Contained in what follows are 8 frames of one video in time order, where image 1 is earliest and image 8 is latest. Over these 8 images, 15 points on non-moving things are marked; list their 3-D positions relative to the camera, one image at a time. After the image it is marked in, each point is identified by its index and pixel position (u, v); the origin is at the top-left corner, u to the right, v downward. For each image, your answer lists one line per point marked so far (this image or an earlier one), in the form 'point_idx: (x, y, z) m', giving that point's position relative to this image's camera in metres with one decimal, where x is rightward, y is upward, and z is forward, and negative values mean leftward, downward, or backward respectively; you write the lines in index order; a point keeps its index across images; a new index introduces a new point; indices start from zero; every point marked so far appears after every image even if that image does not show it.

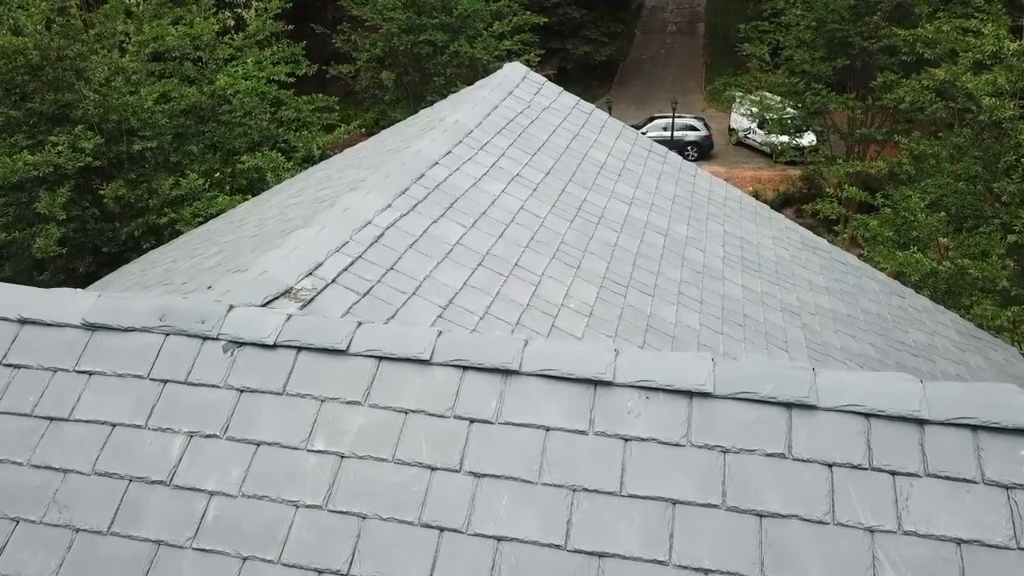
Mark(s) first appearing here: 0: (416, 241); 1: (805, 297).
0: (-0.5, +0.2, +4.2) m
1: (+2.3, -0.1, +6.5) m
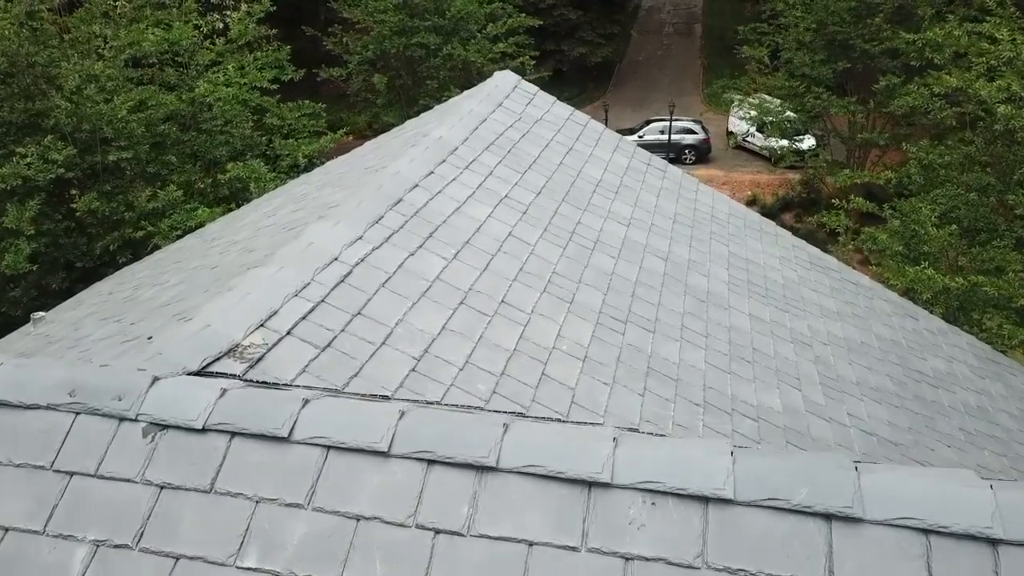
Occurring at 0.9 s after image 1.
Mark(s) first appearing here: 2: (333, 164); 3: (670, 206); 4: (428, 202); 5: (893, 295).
0: (-0.6, 0.0, +3.8) m
1: (+2.3, -0.3, +6.0) m
2: (-1.7, +1.2, +7.9) m
3: (+1.3, +0.7, +6.7) m
4: (-0.5, +0.5, +4.7) m
5: (+3.5, -0.1, +7.5) m
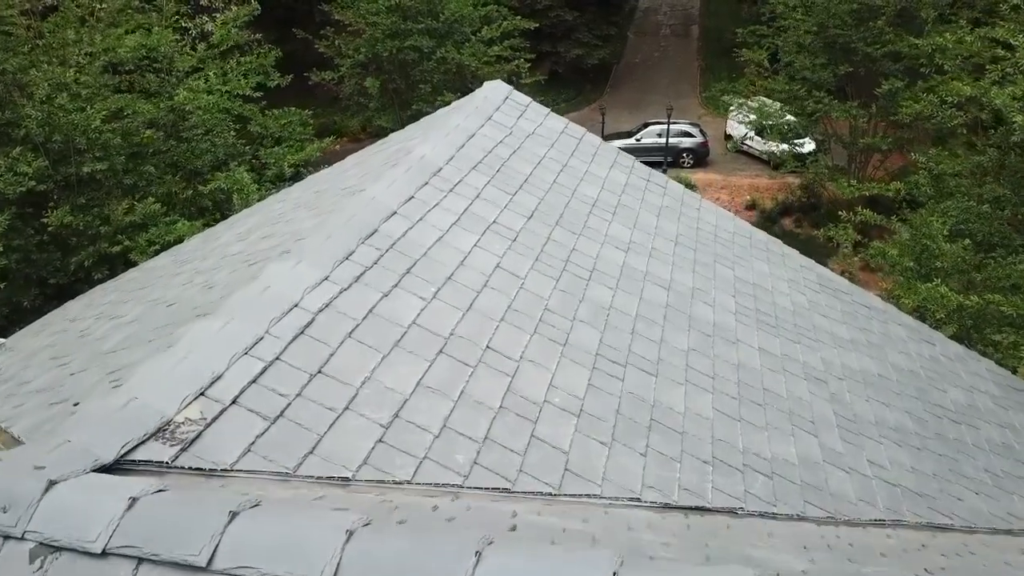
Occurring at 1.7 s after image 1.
0: (-0.6, -0.2, +3.3) m
1: (+2.2, -0.5, +5.6) m
2: (-1.8, +1.0, +7.5) m
3: (+1.2, +0.5, +6.3) m
4: (-0.5, +0.3, +4.2) m
5: (+3.4, -0.3, +7.0) m
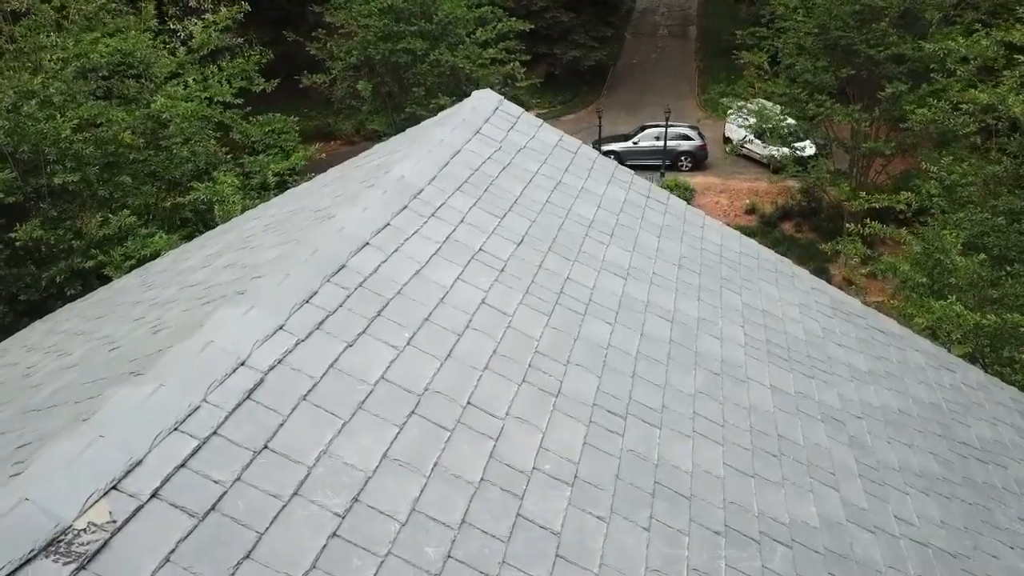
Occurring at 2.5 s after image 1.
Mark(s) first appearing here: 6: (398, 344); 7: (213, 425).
0: (-0.7, -0.3, +2.9) m
1: (+2.1, -0.7, +5.1) m
2: (-1.9, +0.8, +7.0) m
3: (+1.2, +0.3, +5.8) m
4: (-0.6, +0.1, +3.8) m
5: (+3.4, -0.5, +6.6) m
6: (-0.5, -0.2, +3.3) m
7: (-0.9, -0.4, +2.5) m
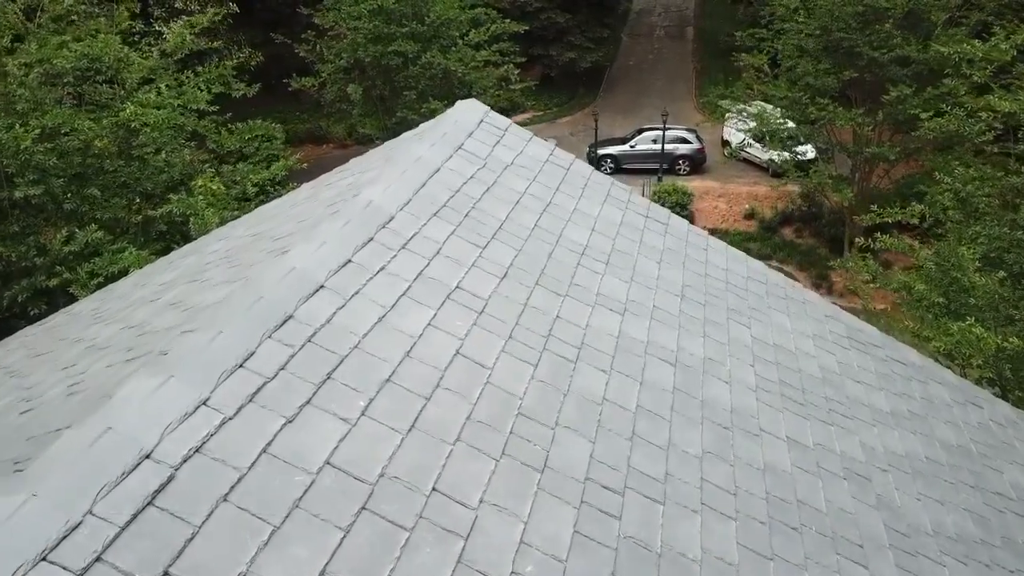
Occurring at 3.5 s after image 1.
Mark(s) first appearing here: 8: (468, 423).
0: (-0.8, -0.6, +2.3) m
1: (+2.0, -0.9, +4.6) m
2: (-2.0, +0.6, +6.4) m
3: (+1.1, +0.1, +5.3) m
4: (-0.7, -0.1, +3.2) m
5: (+3.3, -0.7, +6.0) m
6: (-0.5, -0.4, +2.8) m
7: (-1.0, -0.6, +2.0) m
8: (-0.2, -0.5, +3.0) m
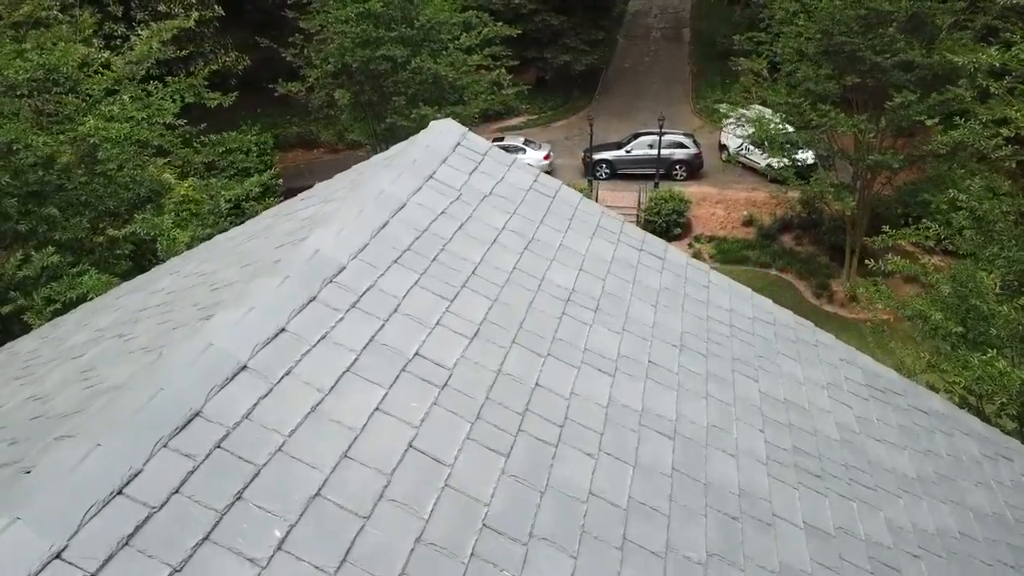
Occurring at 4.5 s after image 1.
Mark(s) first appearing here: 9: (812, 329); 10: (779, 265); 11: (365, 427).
0: (-0.9, -0.8, +1.7) m
1: (+1.9, -1.1, +4.0) m
2: (-2.1, +0.3, +5.8) m
3: (+0.9, -0.2, +4.7) m
4: (-0.8, -0.4, +2.6) m
5: (+3.1, -0.9, +5.5) m
6: (-0.7, -0.7, +2.2) m
7: (-1.1, -0.9, +1.4) m
8: (-0.3, -0.8, +2.4) m
9: (+2.1, -0.3, +5.5) m
10: (+6.3, +0.6, +19.2) m
11: (-0.5, -0.5, +2.8) m
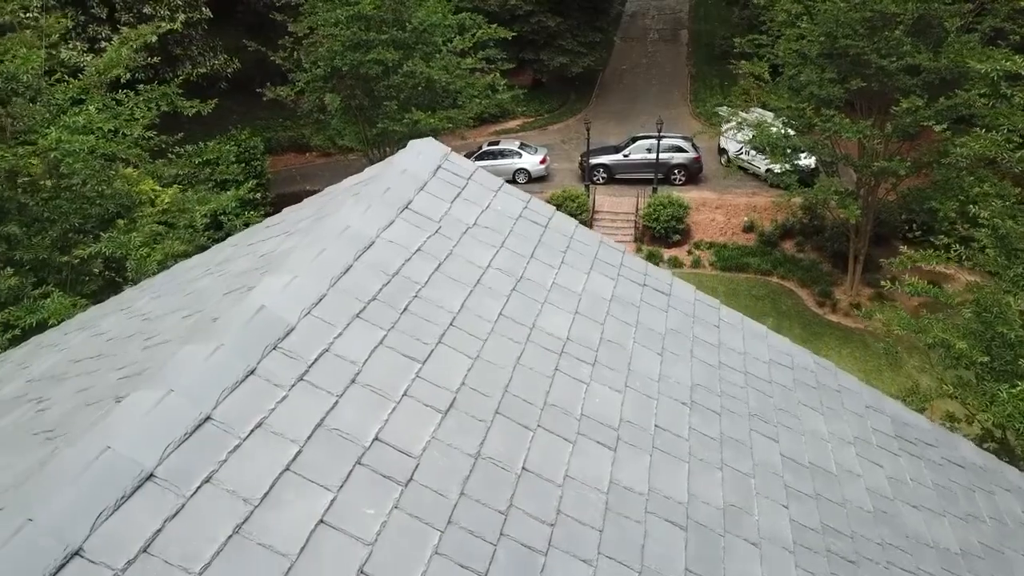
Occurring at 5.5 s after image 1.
0: (-1.0, -1.1, +1.2) m
1: (+1.8, -1.4, +3.5) m
2: (-2.2, +0.1, +5.3) m
3: (+0.9, -0.4, +4.1) m
4: (-0.9, -0.6, +2.0) m
5: (+3.1, -1.2, +4.9) m
6: (-0.7, -0.9, +1.6) m
7: (-1.2, -1.1, +0.8) m
8: (-0.3, -1.0, +1.9) m
9: (+2.0, -0.5, +5.0) m
10: (+6.2, +0.3, +18.6) m
11: (-0.6, -0.7, +2.2) m
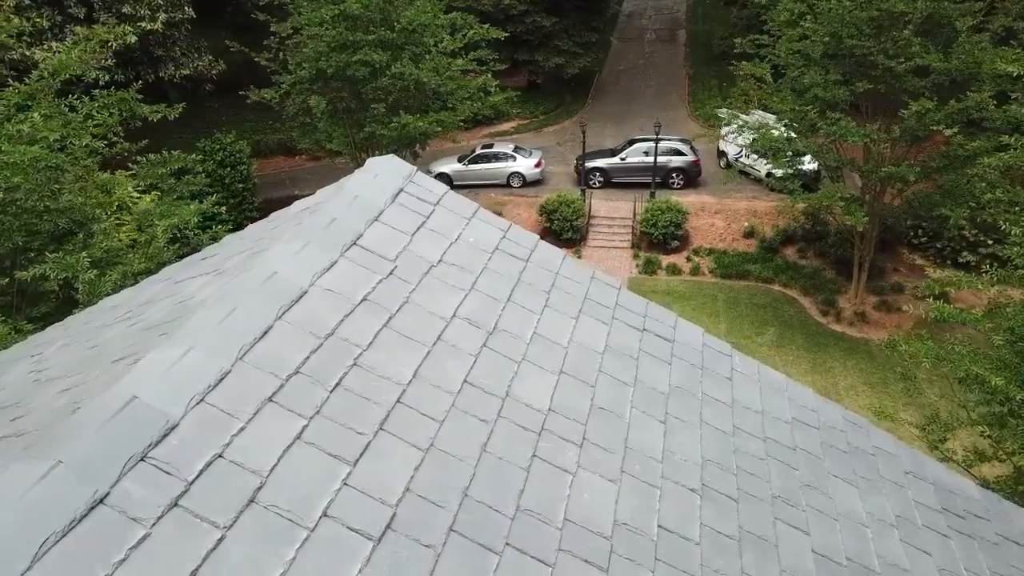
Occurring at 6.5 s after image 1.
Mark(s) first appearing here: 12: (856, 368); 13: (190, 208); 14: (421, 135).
0: (-1.1, -1.3, +0.4) m
1: (+1.7, -1.6, +2.7) m
2: (-2.3, -0.1, +4.5) m
3: (+0.7, -0.7, +3.4) m
4: (-1.0, -0.8, +1.3) m
5: (+2.9, -1.4, +4.2) m
6: (-0.8, -1.2, +0.8) m
7: (-1.3, -1.4, 0.0) m
8: (-0.5, -1.2, +1.1) m
9: (+1.9, -0.7, +4.2) m
10: (+6.0, +0.1, +17.9) m
11: (-0.7, -0.9, +1.4) m
12: (+6.4, -1.5, +15.1) m
13: (-4.0, +1.3, +10.4) m
14: (-1.8, +3.1, +16.2) m
